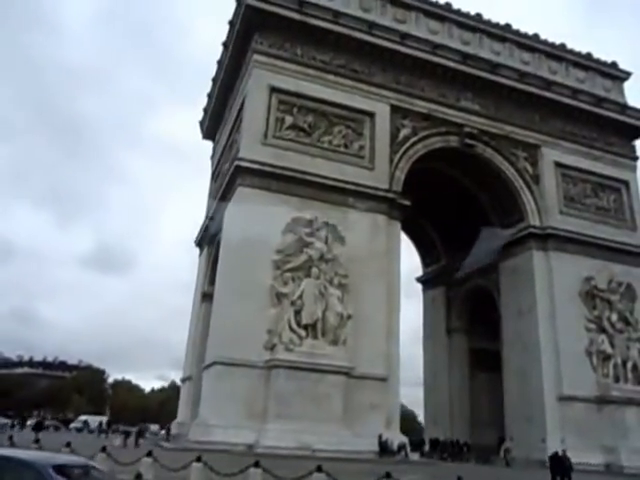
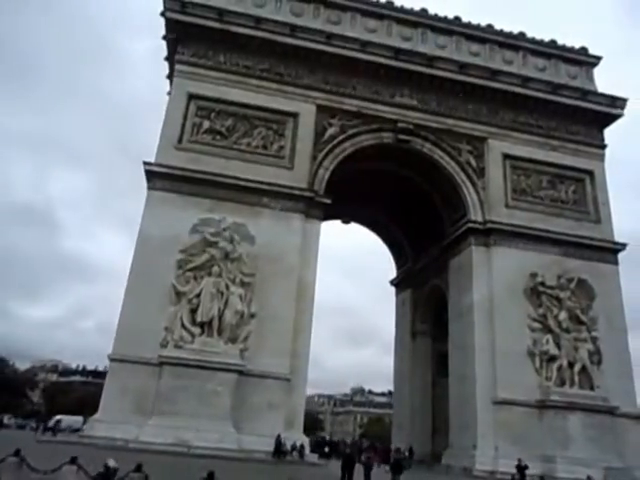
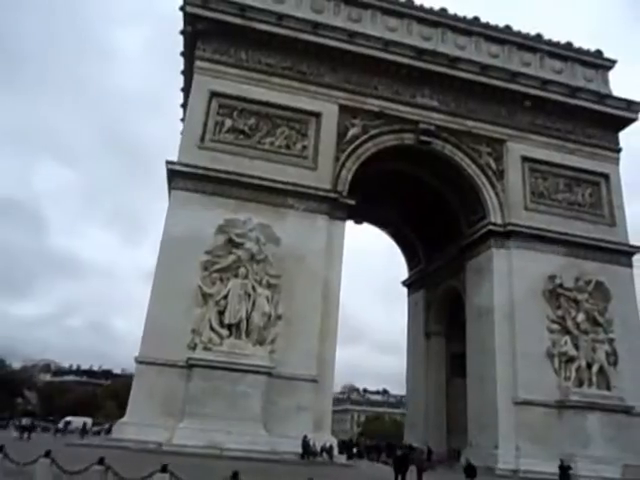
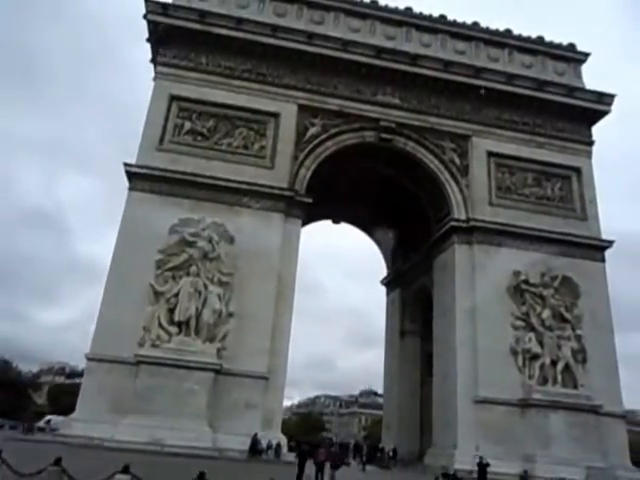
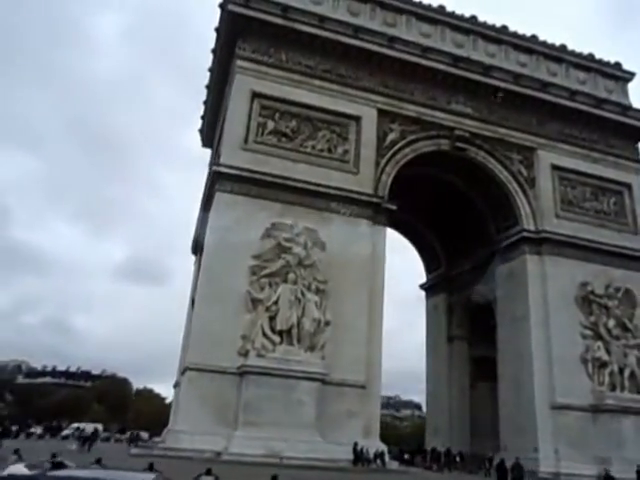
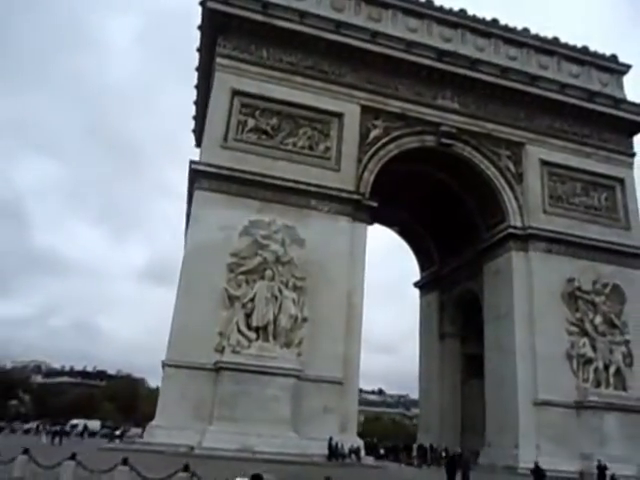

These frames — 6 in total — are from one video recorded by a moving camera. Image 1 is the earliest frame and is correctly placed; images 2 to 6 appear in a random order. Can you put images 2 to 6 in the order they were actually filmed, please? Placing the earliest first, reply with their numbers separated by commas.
5, 6, 3, 2, 4
